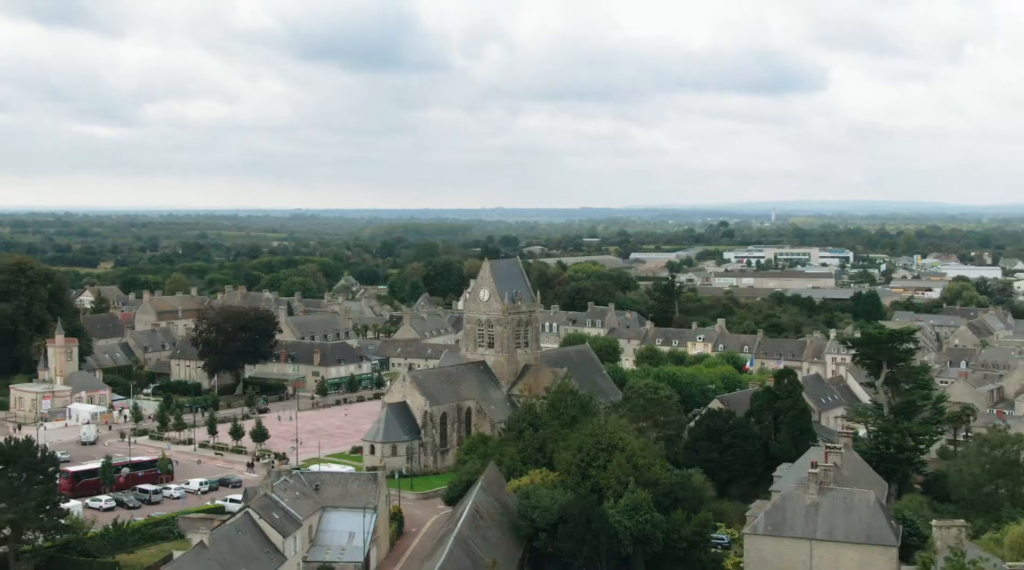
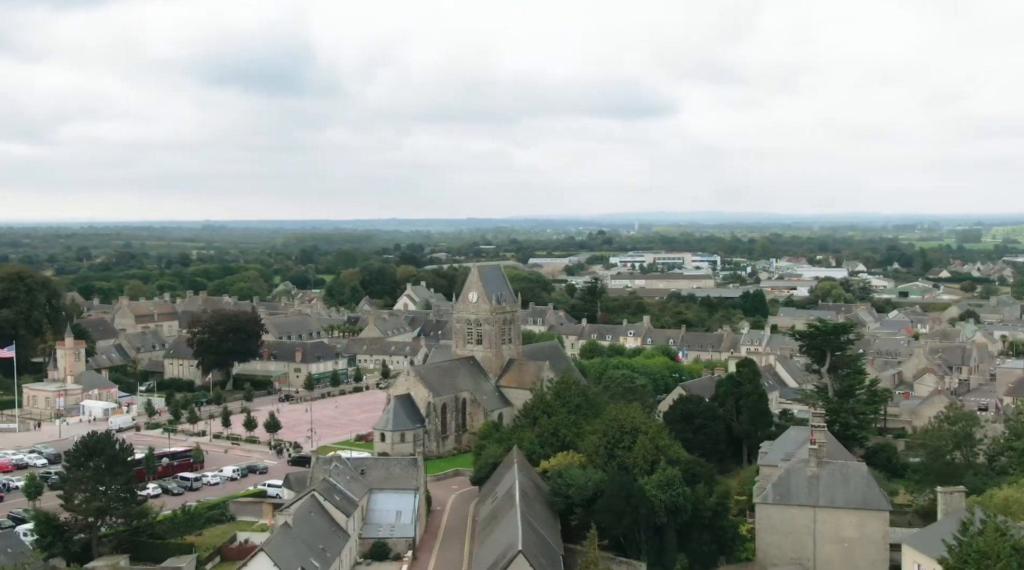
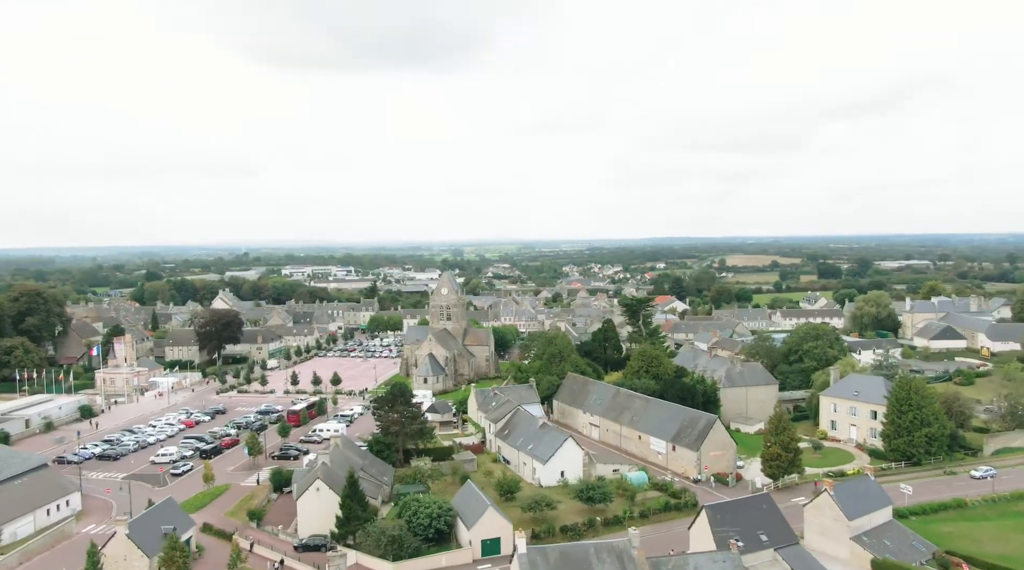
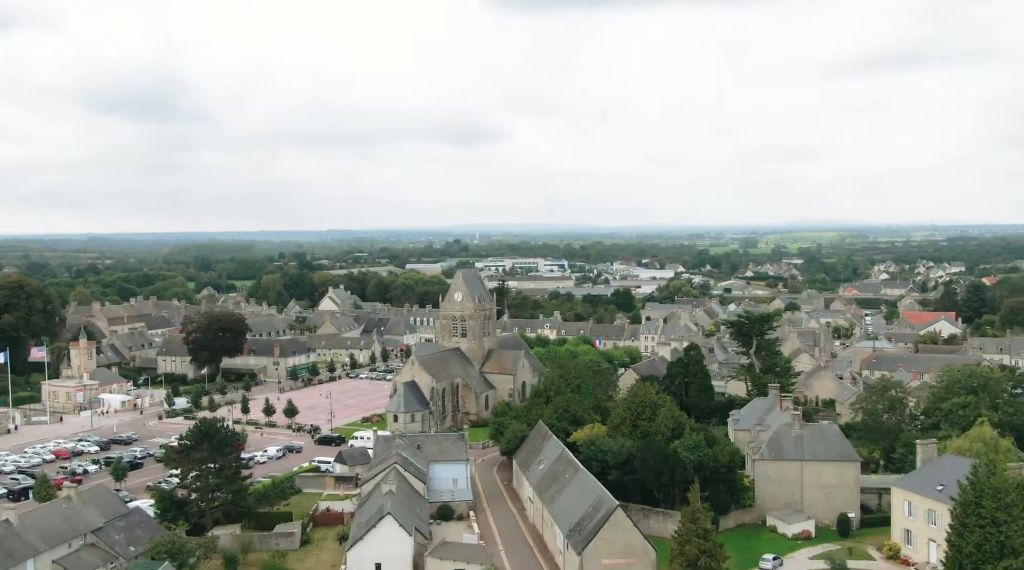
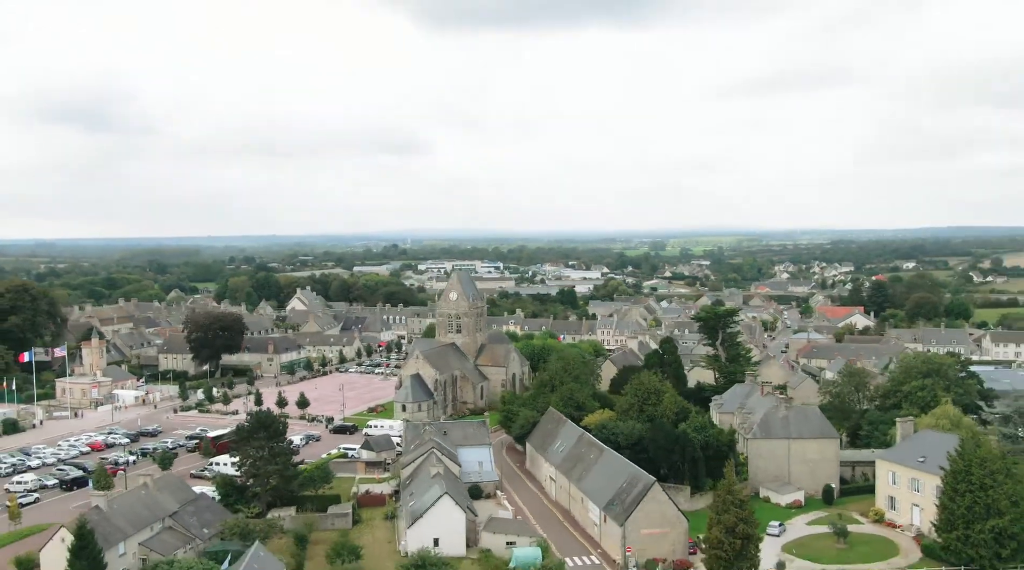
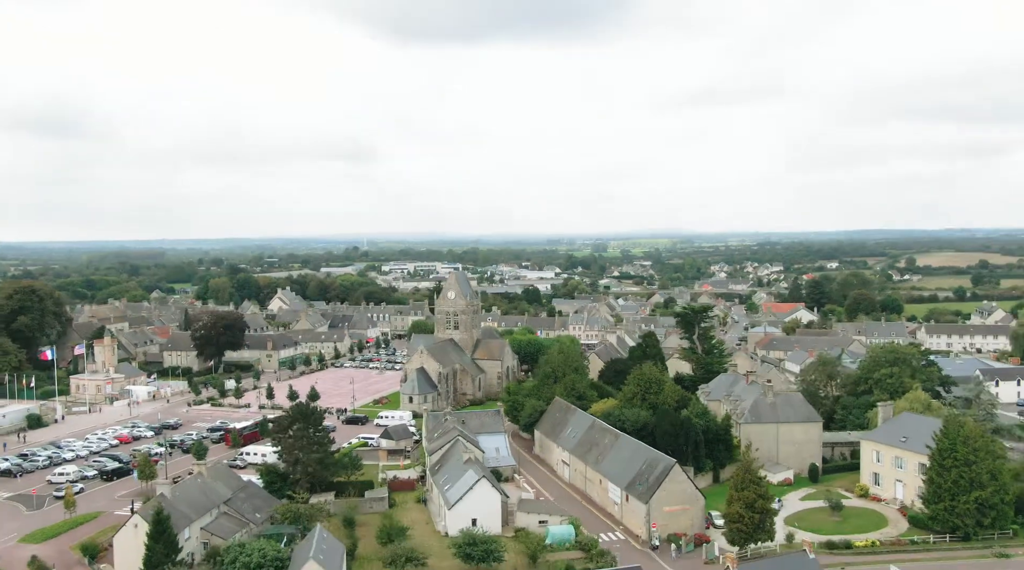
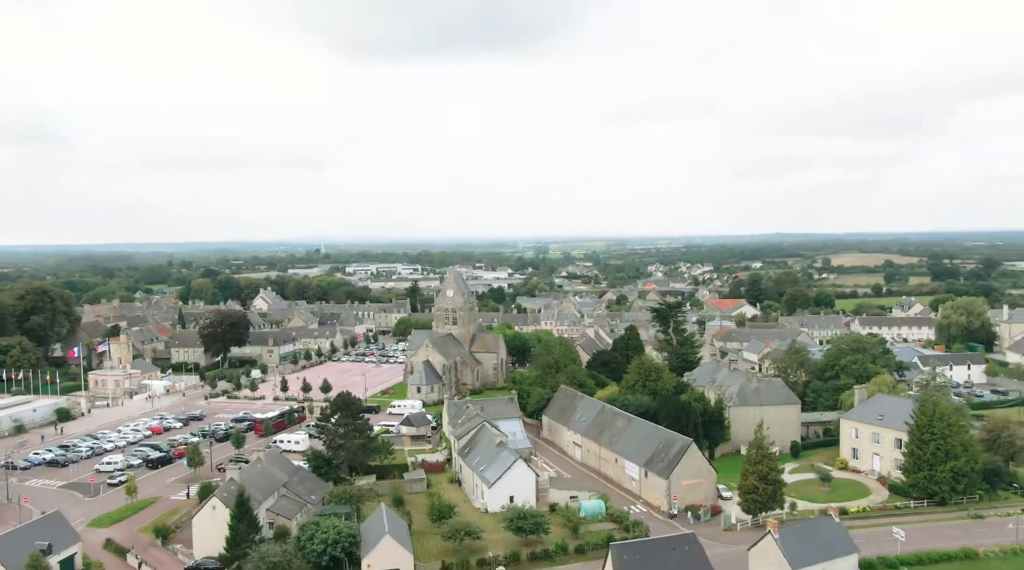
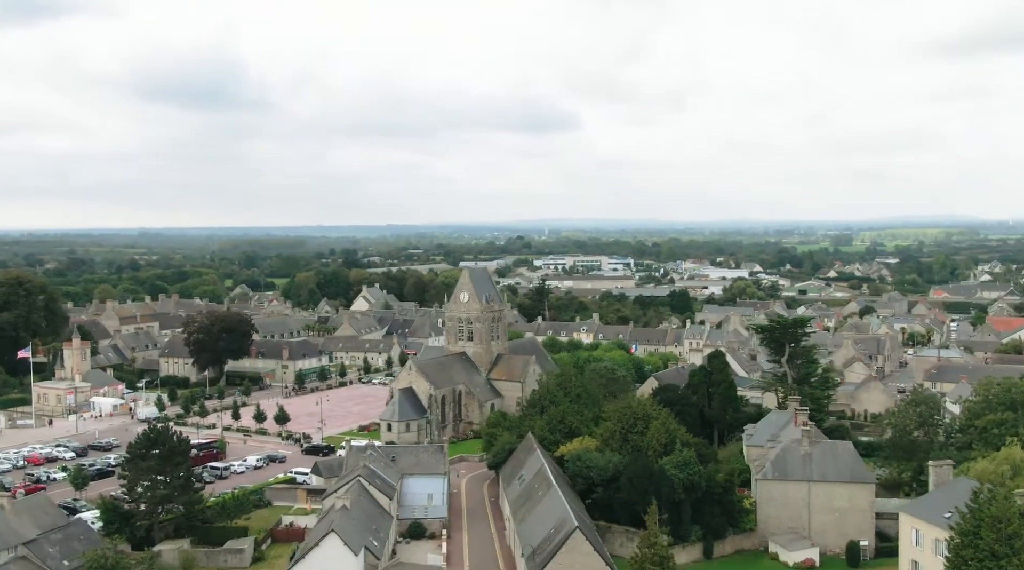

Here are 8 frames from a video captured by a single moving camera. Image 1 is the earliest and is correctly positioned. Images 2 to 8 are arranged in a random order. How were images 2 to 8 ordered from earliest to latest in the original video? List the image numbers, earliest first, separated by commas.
2, 8, 4, 5, 6, 7, 3
